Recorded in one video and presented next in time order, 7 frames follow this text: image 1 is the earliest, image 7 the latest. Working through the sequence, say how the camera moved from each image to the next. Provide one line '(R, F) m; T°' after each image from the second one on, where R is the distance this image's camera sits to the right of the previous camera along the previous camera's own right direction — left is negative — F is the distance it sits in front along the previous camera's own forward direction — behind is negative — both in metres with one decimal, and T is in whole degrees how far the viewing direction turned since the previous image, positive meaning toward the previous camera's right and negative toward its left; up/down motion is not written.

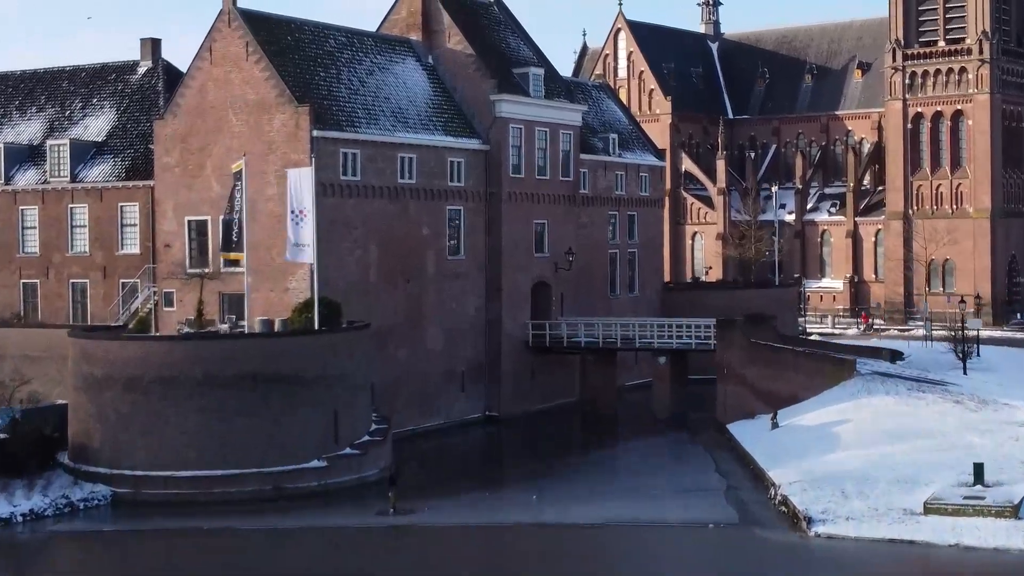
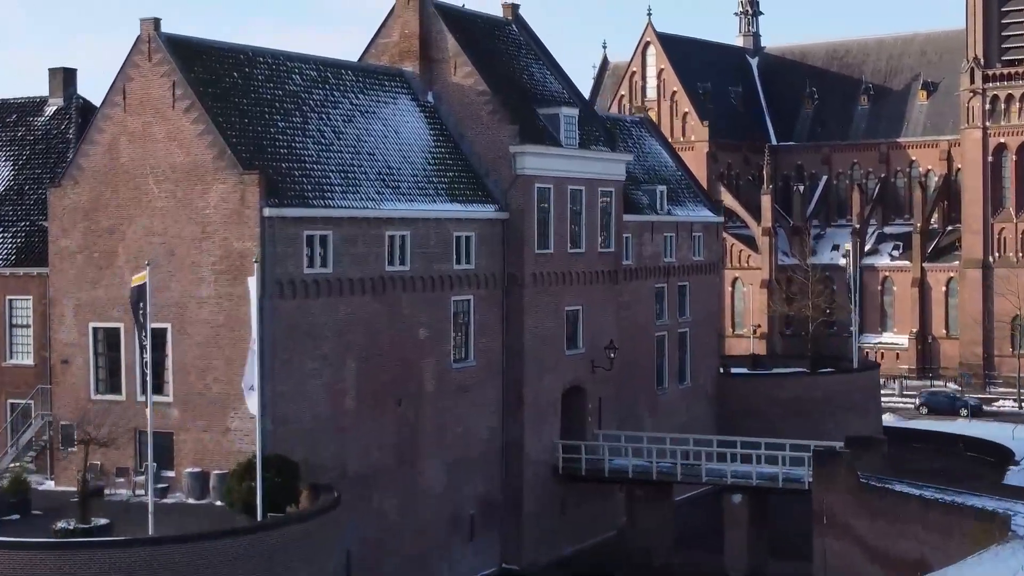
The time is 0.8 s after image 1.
(-0.5, +7.4) m; 0°
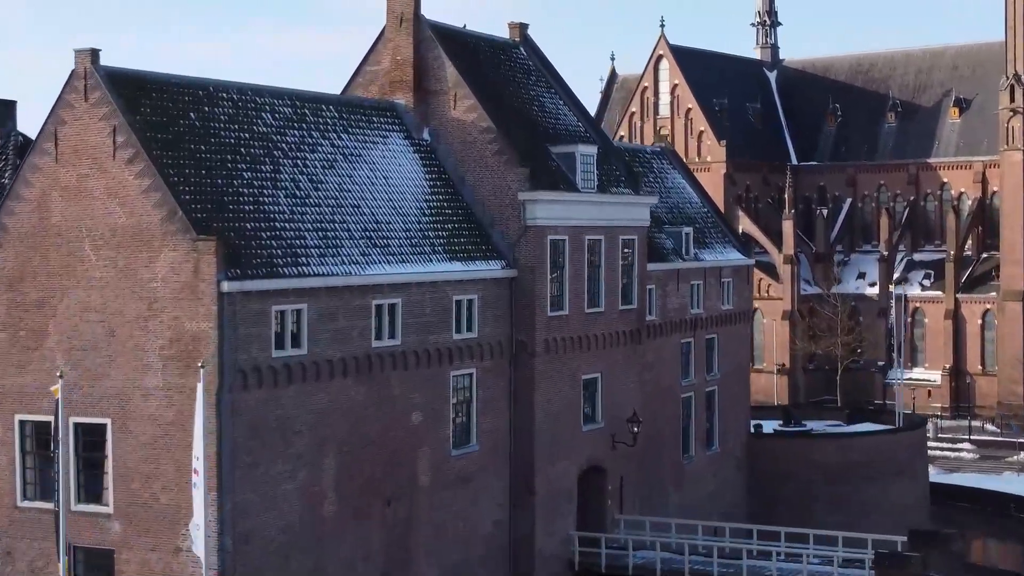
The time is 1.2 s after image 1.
(-0.2, +3.2) m; 0°
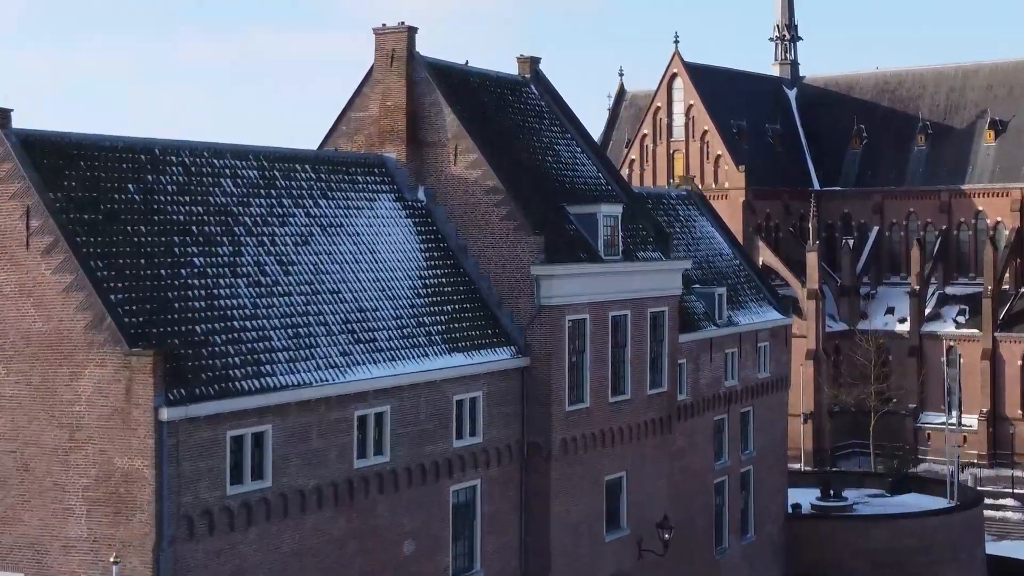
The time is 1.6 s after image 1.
(-0.2, +3.2) m; 0°
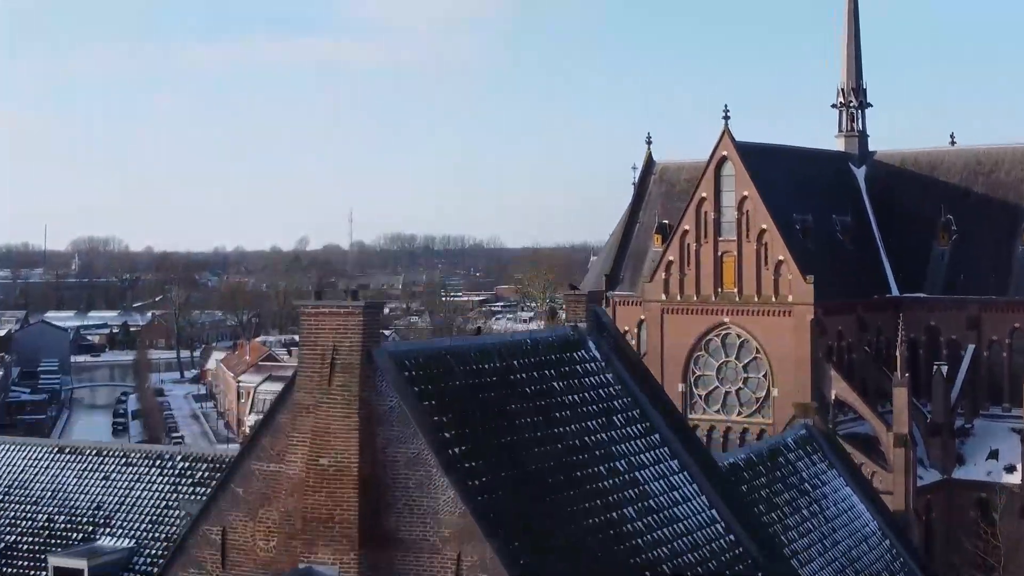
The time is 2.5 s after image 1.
(-0.5, +8.6) m; 0°
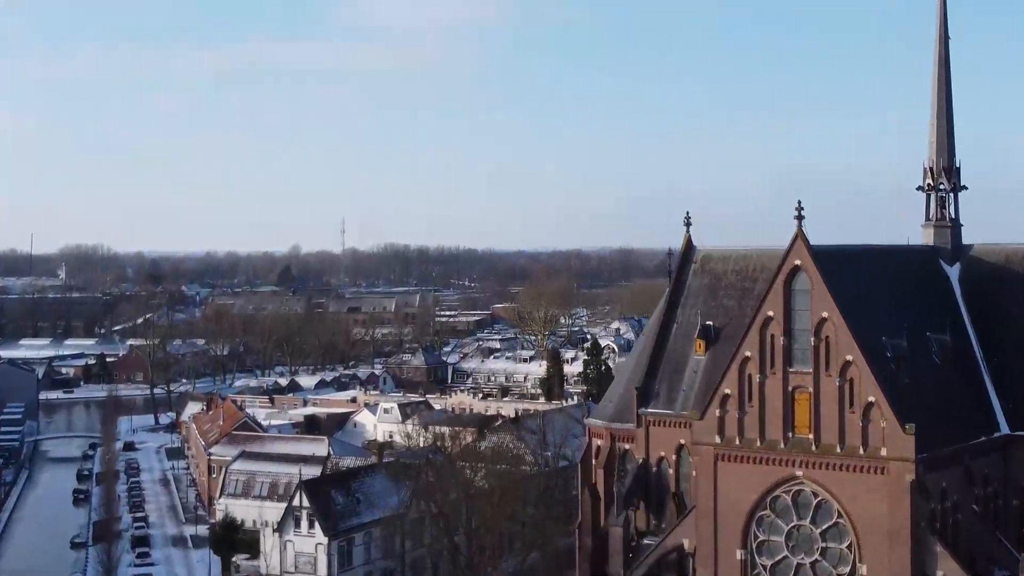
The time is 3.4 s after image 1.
(-0.5, +7.4) m; 0°
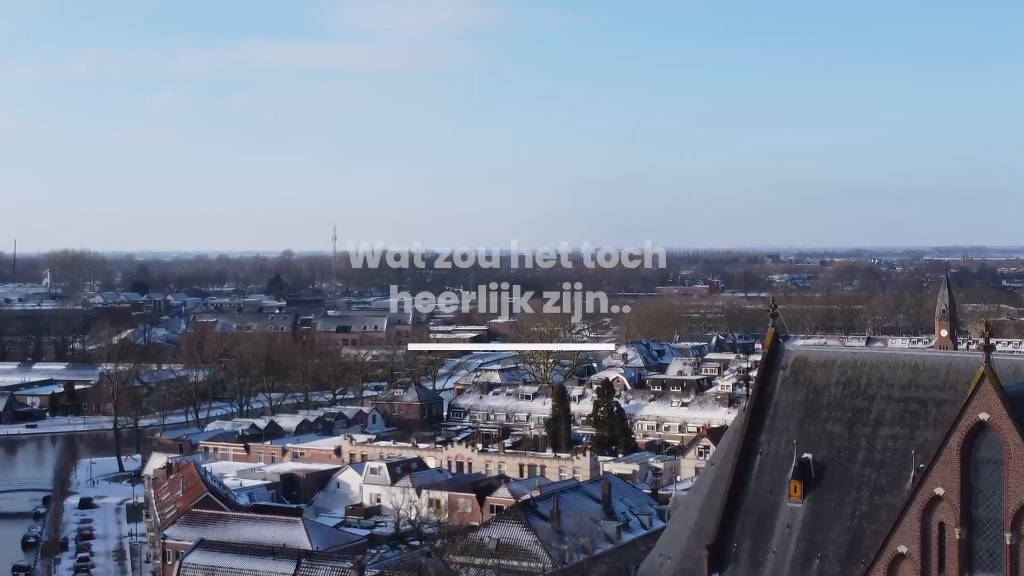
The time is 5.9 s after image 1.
(-0.6, +9.5) m; 0°
